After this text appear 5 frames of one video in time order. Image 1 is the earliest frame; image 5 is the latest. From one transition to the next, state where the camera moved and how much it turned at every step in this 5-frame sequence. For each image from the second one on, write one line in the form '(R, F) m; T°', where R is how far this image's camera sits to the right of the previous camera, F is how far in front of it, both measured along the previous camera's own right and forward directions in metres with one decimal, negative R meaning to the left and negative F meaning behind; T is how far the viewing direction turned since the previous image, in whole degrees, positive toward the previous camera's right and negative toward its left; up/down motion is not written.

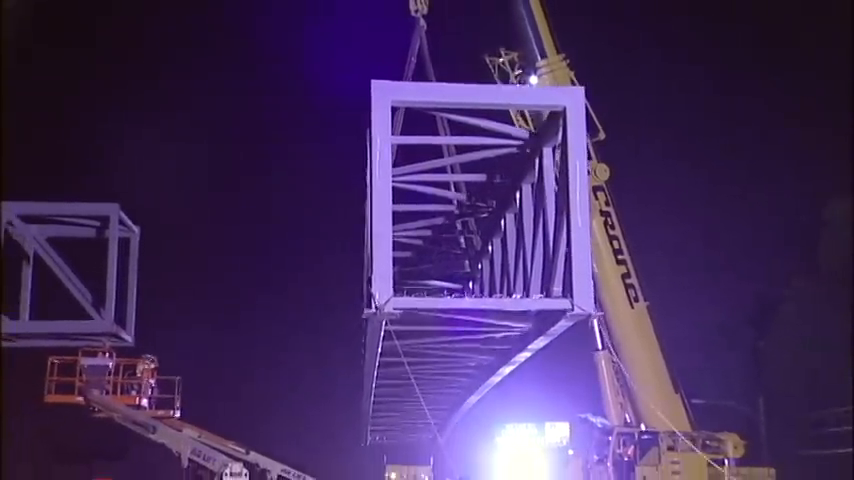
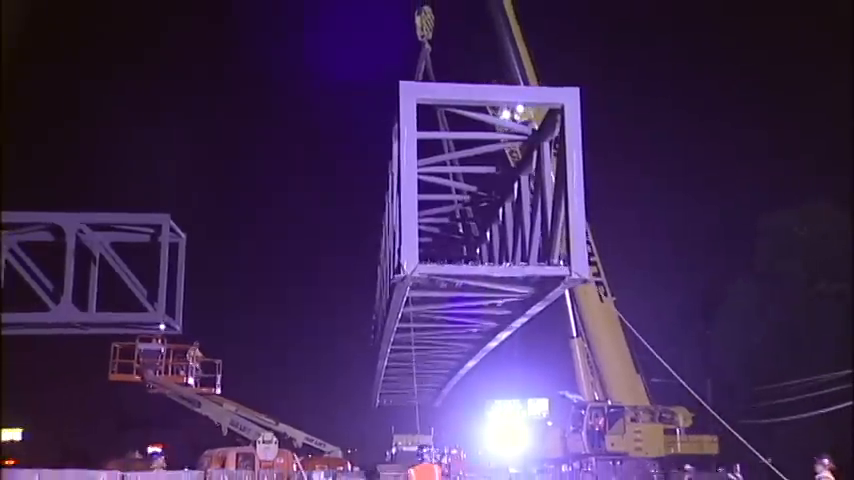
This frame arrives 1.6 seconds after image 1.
(+0.2, -2.8) m; -1°
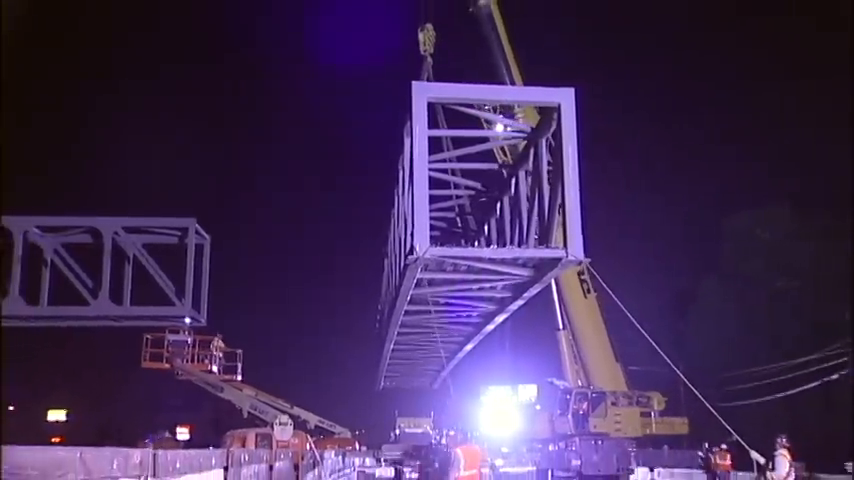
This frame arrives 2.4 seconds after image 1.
(0.0, -1.9) m; 0°
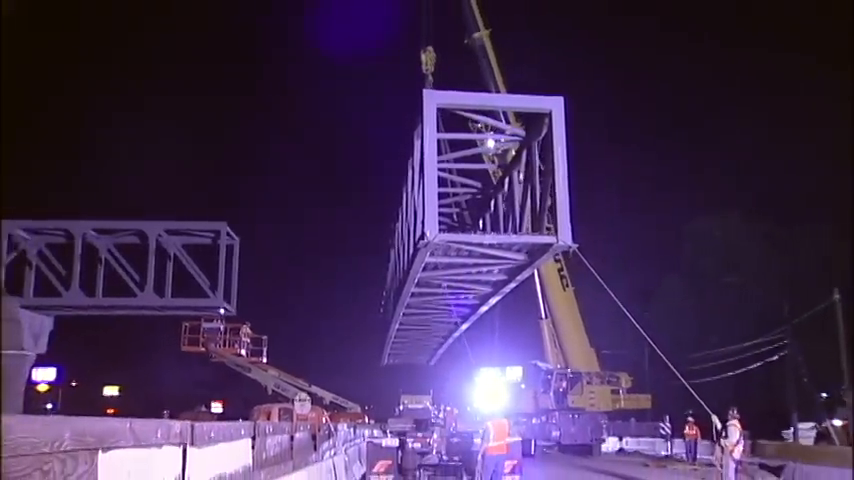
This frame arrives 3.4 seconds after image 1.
(+0.1, -3.1) m; 0°
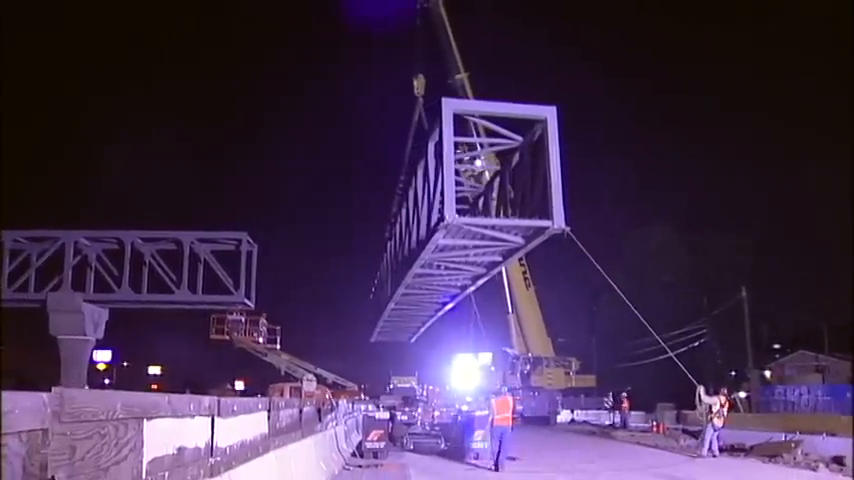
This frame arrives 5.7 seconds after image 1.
(+0.2, -4.8) m; 0°
